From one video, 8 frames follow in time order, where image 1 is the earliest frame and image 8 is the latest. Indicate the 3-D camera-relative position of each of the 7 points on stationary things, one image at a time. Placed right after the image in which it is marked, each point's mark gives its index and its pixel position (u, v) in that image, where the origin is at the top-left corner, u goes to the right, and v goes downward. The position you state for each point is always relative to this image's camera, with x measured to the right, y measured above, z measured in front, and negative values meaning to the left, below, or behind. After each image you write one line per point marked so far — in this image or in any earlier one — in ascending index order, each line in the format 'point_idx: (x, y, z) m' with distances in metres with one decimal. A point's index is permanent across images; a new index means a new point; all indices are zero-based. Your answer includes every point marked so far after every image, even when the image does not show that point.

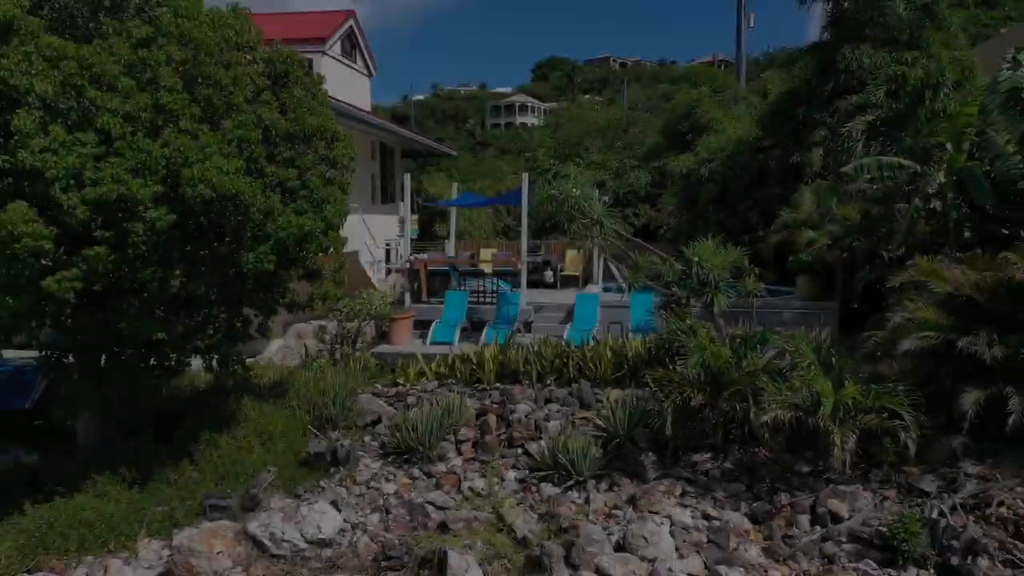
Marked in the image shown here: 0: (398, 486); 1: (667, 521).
0: (-1.1, -1.9, +8.4) m
1: (+1.3, -2.0, +7.3) m
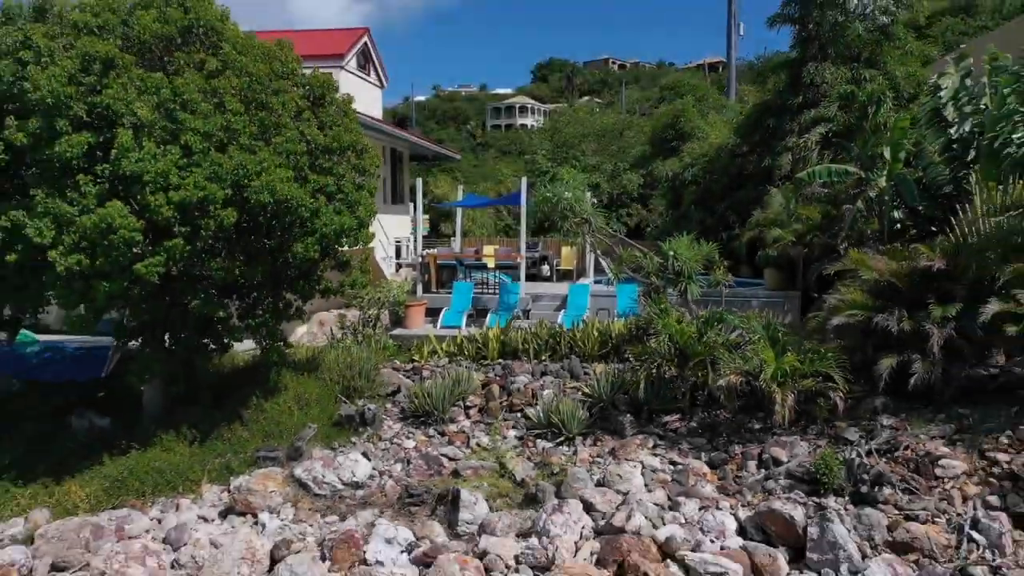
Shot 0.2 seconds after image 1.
0: (-1.1, -1.8, +10.0) m
1: (+1.3, -1.8, +8.9) m
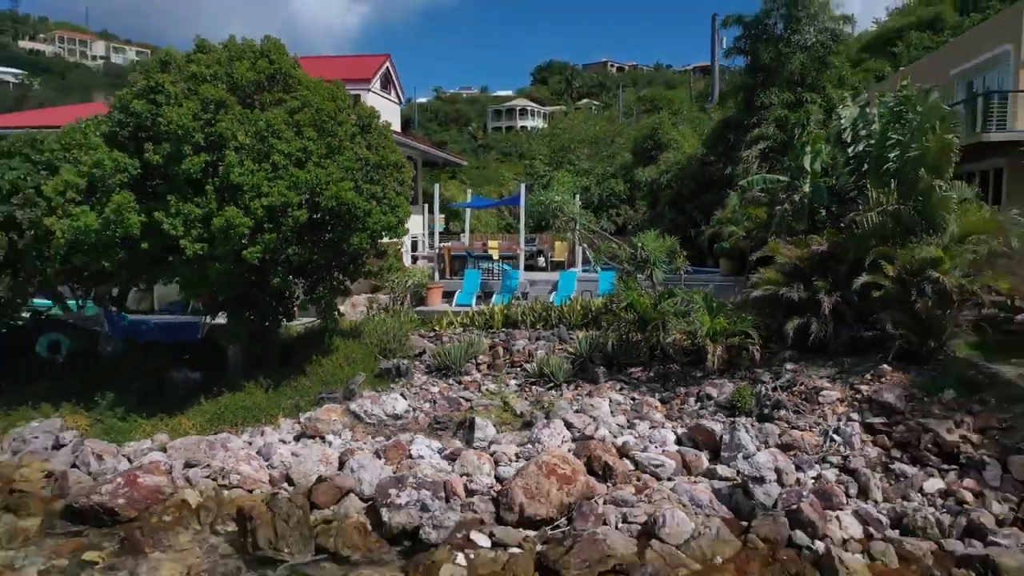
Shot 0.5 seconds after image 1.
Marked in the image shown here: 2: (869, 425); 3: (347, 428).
0: (-1.1, -1.5, +13.1) m
1: (+1.4, -1.6, +12.0) m
2: (+4.4, -1.7, +10.2) m
3: (-2.4, -2.0, +11.9) m
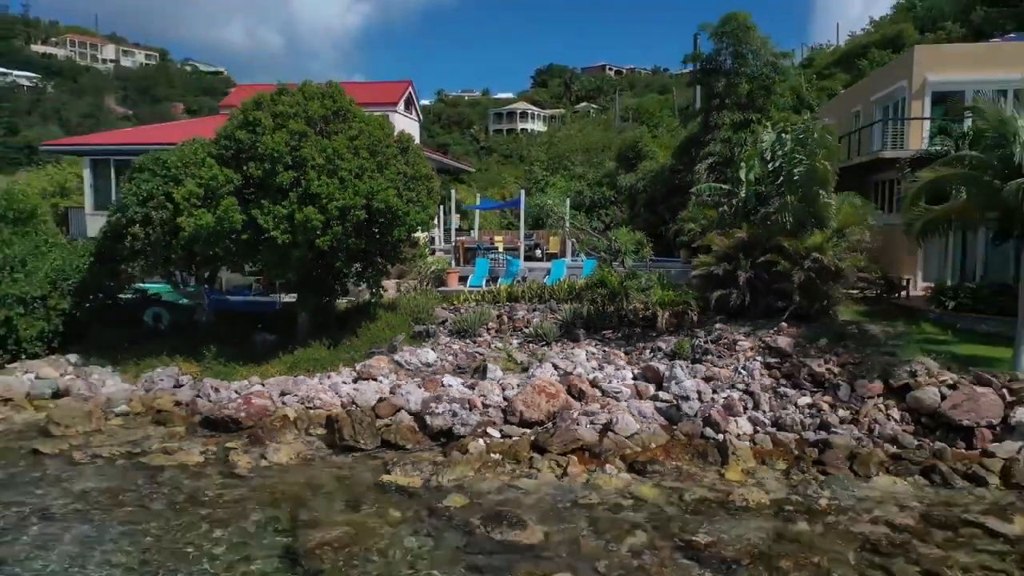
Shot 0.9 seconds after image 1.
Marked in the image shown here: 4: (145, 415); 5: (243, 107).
0: (-1.1, -1.1, +17.3) m
1: (+1.4, -1.2, +16.2) m
2: (+4.4, -1.3, +14.4) m
3: (-2.3, -1.6, +16.1) m
4: (-6.4, -2.2, +14.7) m
5: (-5.3, +3.5, +16.6) m
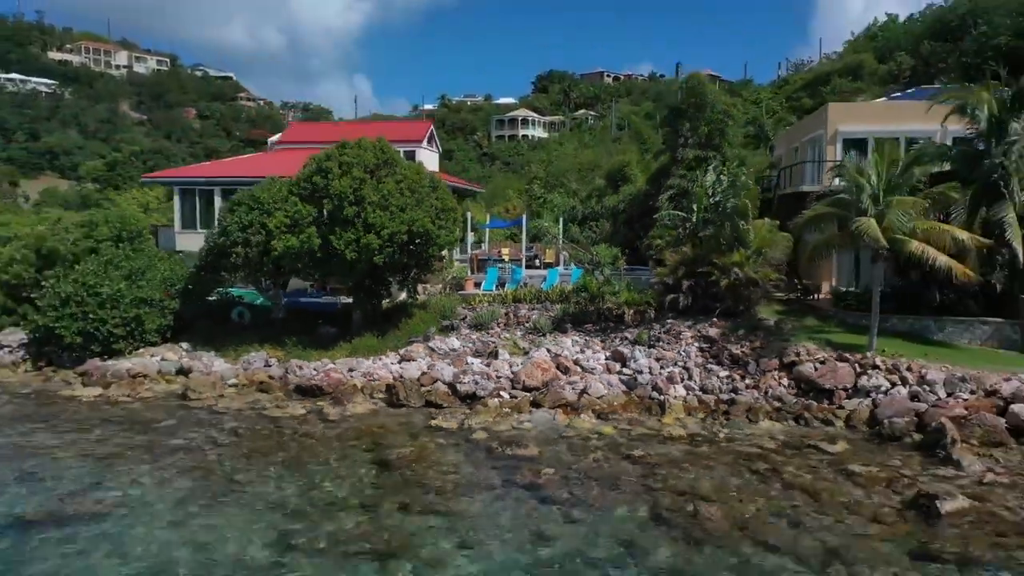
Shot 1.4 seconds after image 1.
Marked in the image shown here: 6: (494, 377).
0: (-1.0, -1.3, +22.8) m
1: (+1.5, -1.3, +21.7) m
2: (+4.5, -1.4, +19.9) m
3: (-2.2, -1.7, +21.7) m
4: (-6.3, -2.4, +20.2) m
5: (-5.2, +3.4, +22.1) m
6: (-0.4, -2.1, +19.4) m
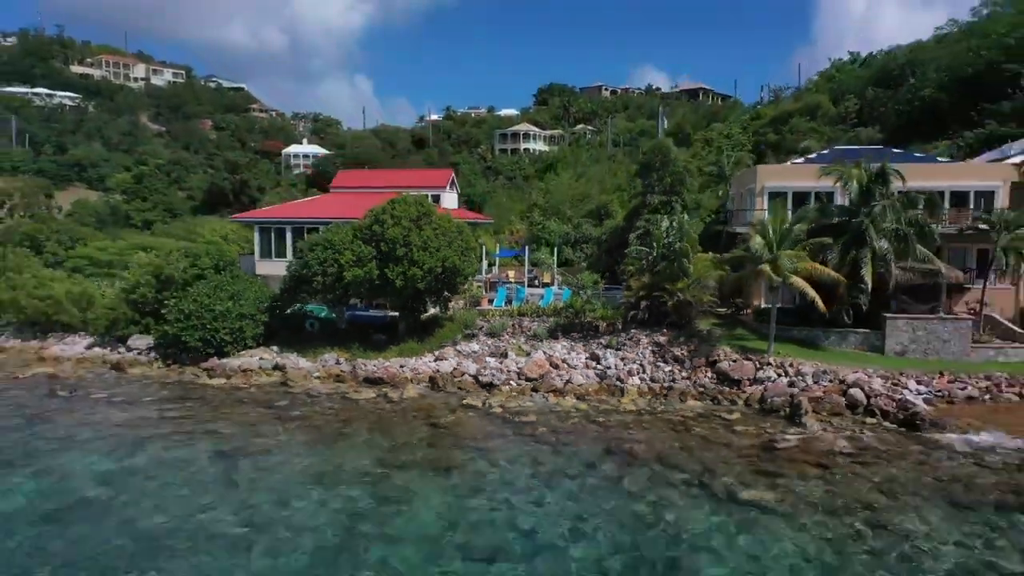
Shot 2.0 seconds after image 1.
0: (-0.8, -1.9, +30.7) m
1: (+1.7, -2.0, +29.5) m
2: (+4.7, -2.1, +27.8) m
3: (-2.0, -2.4, +29.5) m
4: (-6.1, -3.0, +28.1) m
5: (-5.0, +2.7, +30.0) m
6: (-0.2, -2.7, +27.3) m
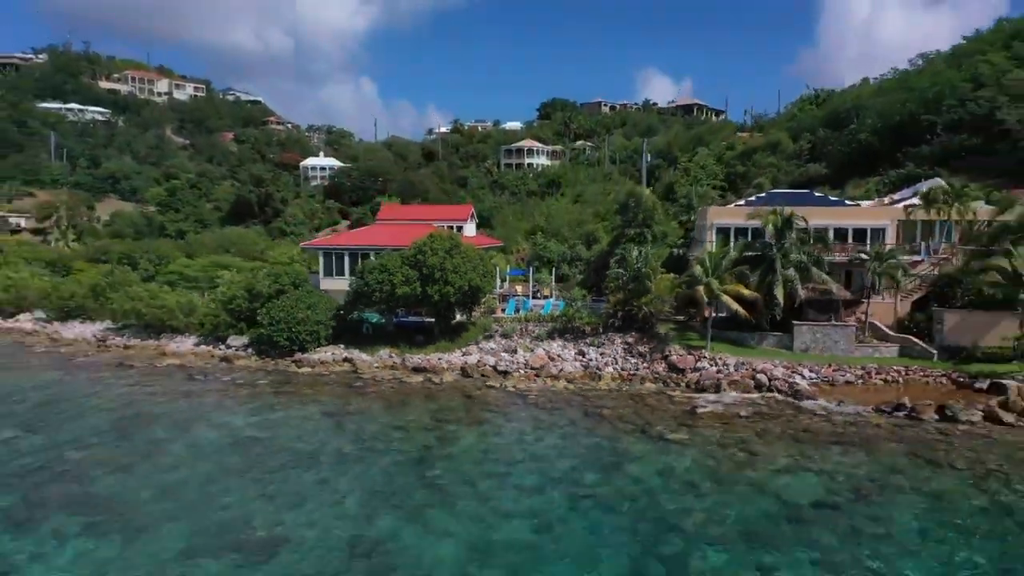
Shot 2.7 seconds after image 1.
0: (-0.4, -2.6, +40.7) m
1: (+2.1, -2.6, +39.6) m
2: (+5.1, -2.7, +37.9) m
3: (-1.6, -3.0, +39.6) m
4: (-5.7, -3.6, +38.2) m
5: (-4.6, +2.1, +40.1) m
6: (+0.2, -3.4, +37.3) m
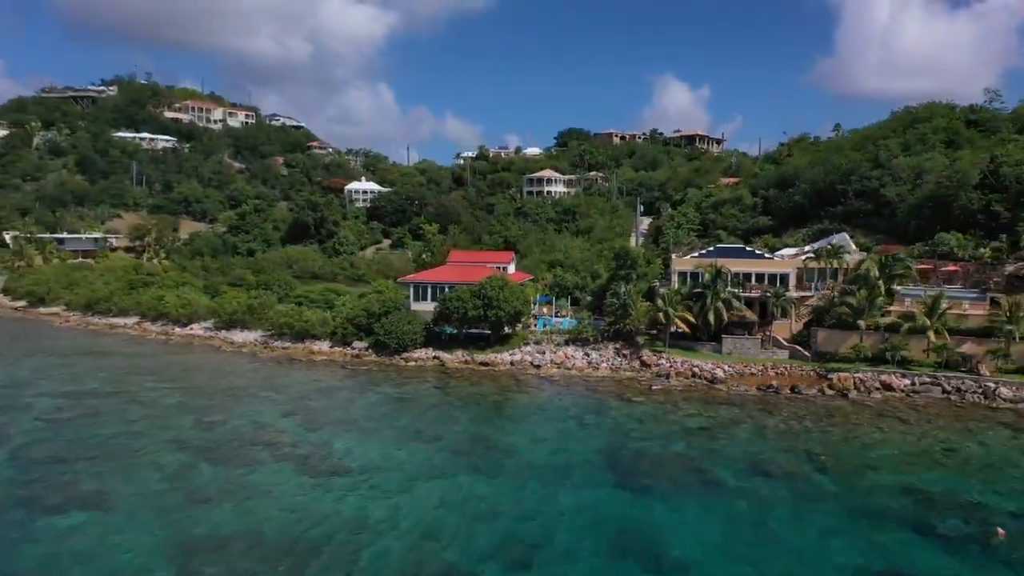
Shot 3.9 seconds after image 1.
0: (+1.8, -4.3, +62.1) m
1: (+4.3, -4.4, +61.0) m
2: (+7.3, -4.5, +59.1) m
3: (+0.6, -4.7, +61.0) m
4: (-3.6, -5.3, +59.7) m
5: (-2.3, +0.4, +61.6) m
6: (+2.3, -5.1, +58.7) m
